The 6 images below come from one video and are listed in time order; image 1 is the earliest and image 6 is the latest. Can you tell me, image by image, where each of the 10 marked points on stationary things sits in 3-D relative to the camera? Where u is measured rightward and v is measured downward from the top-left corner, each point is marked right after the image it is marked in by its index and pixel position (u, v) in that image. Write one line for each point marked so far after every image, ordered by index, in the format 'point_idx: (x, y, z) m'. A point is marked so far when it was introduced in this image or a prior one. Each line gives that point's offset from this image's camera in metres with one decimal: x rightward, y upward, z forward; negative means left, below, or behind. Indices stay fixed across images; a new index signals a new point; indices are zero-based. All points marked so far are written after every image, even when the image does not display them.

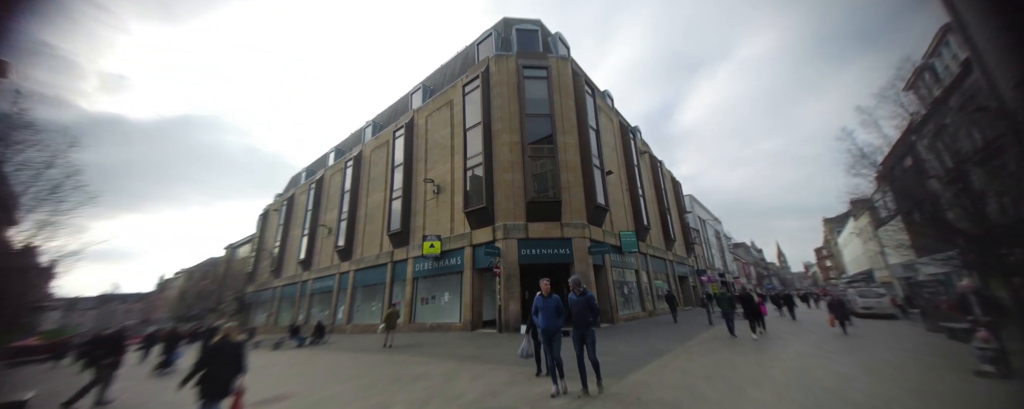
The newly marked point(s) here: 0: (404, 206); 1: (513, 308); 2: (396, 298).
0: (-5.0, -0.1, +14.5) m
1: (0.0, -3.5, +10.6) m
2: (-5.2, -4.1, +13.8) m
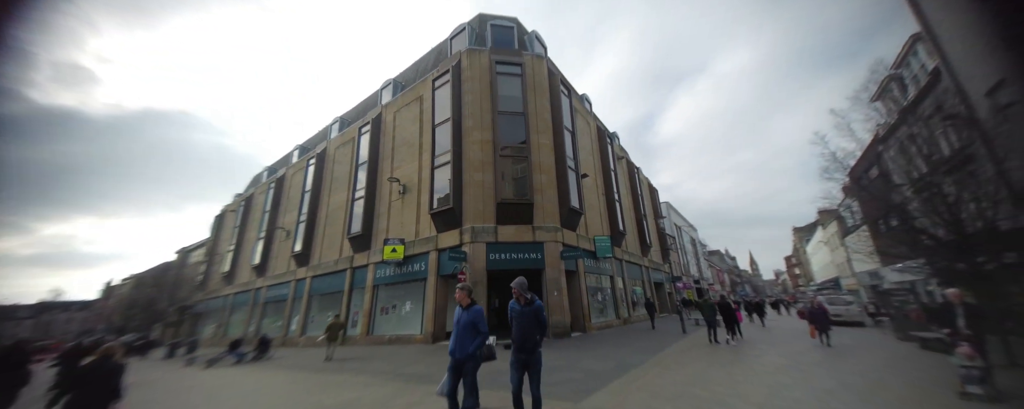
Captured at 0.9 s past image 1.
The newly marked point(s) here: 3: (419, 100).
0: (-6.3, -0.1, +13.5) m
1: (-1.1, -3.5, +9.7) m
2: (-6.4, -4.2, +12.6) m
3: (-4.1, +4.6, +13.8) m
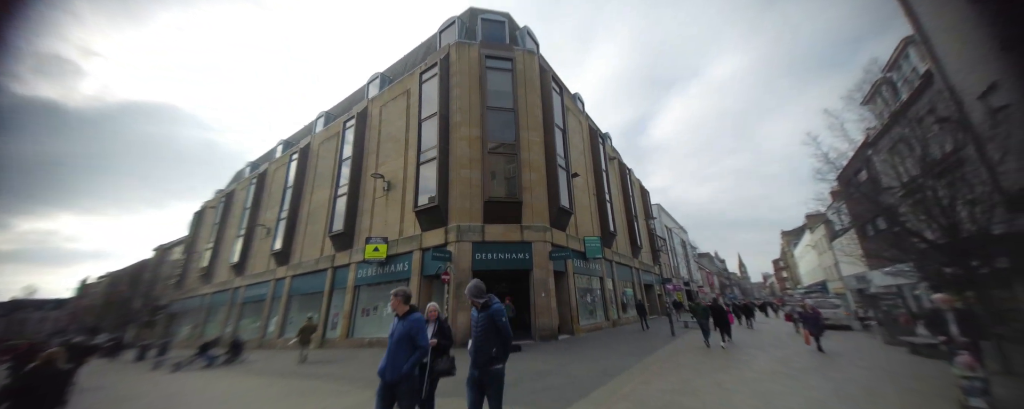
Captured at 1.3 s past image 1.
0: (-6.7, 0.0, +13.0) m
1: (-1.5, -3.4, +9.3) m
2: (-6.9, -4.0, +12.1) m
3: (-4.5, +4.7, +13.3) m
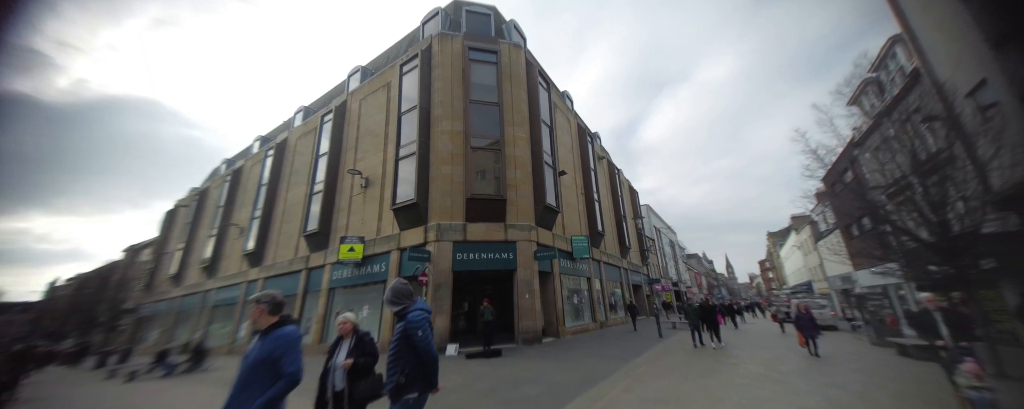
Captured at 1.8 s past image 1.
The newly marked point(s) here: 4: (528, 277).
0: (-7.3, +0.1, +12.3) m
1: (-2.0, -3.4, +8.8) m
2: (-7.5, -3.9, +11.4) m
3: (-5.1, +4.8, +12.7) m
4: (+0.5, -2.3, +10.0) m
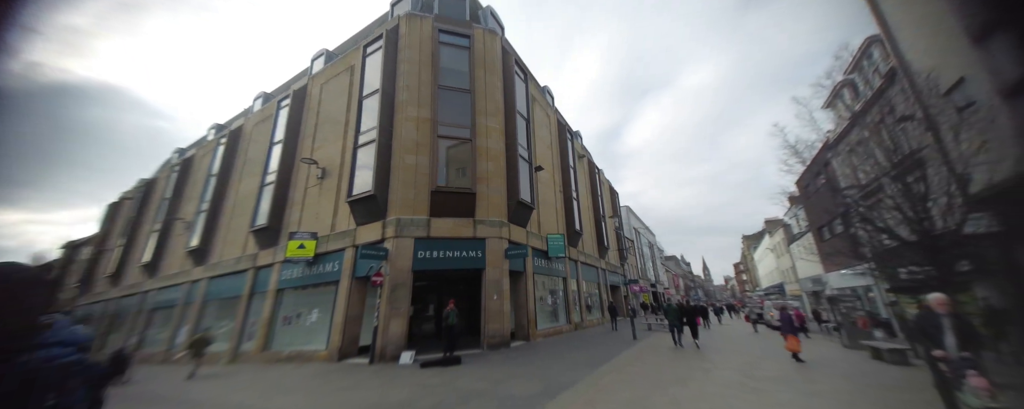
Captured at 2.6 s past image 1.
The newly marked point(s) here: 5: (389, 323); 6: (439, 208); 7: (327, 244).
0: (-8.4, +0.4, +11.2) m
1: (-2.9, -3.1, +7.9) m
2: (-8.5, -3.7, +10.3) m
3: (-6.1, +5.0, +11.7) m
4: (-0.4, -2.2, +9.2) m
5: (-3.1, -3.0, +7.9) m
6: (-2.2, -0.1, +9.4) m
7: (-5.7, -1.2, +9.7) m
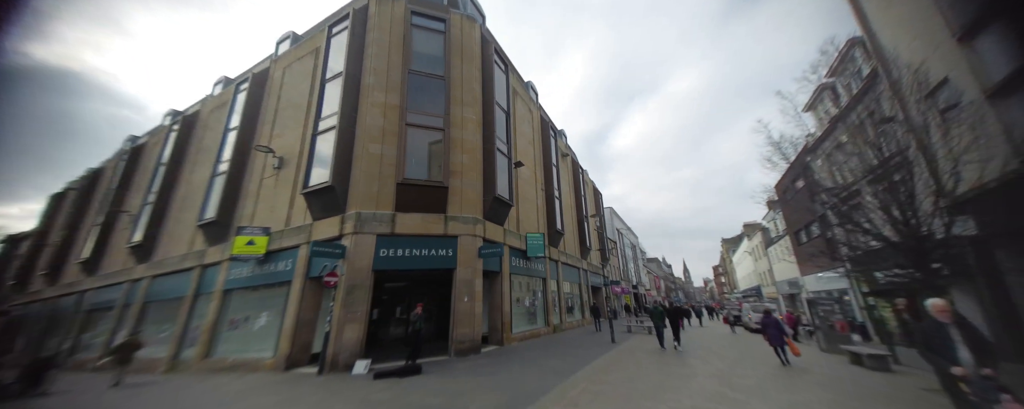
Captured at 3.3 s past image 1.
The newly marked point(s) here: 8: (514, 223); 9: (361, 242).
0: (-9.1, +0.6, +10.2) m
1: (-3.7, -3.0, +7.2) m
2: (-9.3, -3.4, +9.3) m
3: (-6.8, +5.3, +10.9) m
4: (-1.2, -2.0, +8.6) m
5: (-3.9, -2.8, +7.1) m
6: (-2.9, +0.1, +8.6) m
7: (-6.5, -1.0, +8.8) m
8: (+0.1, -0.8, +12.2) m
9: (-3.8, -0.9, +7.9) m
